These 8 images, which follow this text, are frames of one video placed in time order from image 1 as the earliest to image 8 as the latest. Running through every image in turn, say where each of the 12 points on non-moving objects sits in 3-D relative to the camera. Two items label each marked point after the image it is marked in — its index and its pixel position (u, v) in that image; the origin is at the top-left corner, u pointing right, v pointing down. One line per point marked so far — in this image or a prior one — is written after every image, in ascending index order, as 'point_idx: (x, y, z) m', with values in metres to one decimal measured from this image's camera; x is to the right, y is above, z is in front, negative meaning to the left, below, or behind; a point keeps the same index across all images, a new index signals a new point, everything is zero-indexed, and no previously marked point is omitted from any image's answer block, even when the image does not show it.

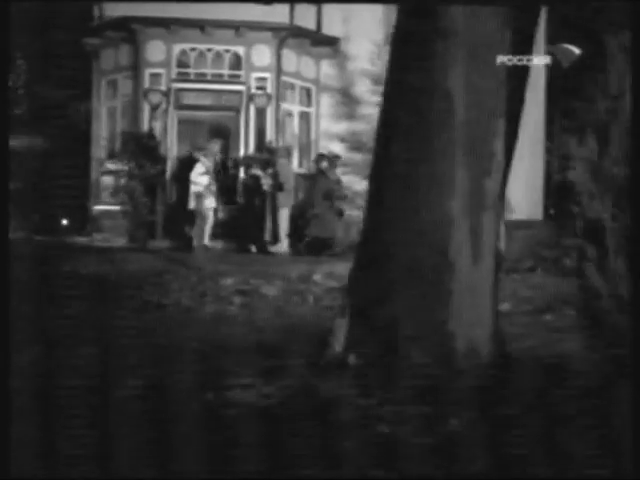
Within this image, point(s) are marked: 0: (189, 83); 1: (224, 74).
0: (-0.5, +0.6, +4.0) m
1: (-0.4, +0.6, +4.1) m
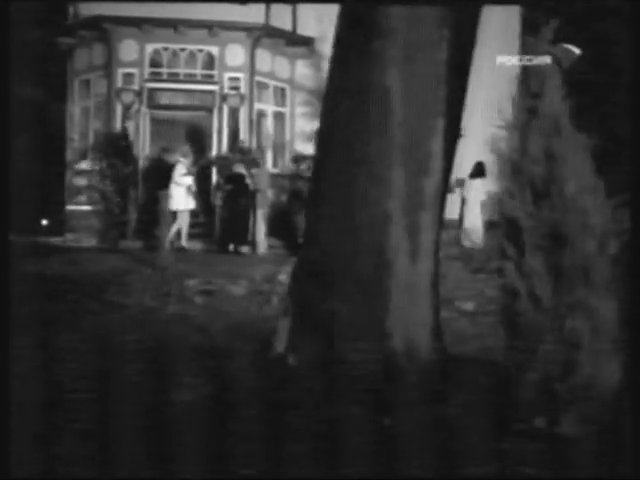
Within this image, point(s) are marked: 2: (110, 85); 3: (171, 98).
0: (-0.6, +0.6, +4.0) m
1: (-0.4, +0.6, +4.0) m
2: (-0.7, +0.5, +4.0) m
3: (-0.5, +0.5, +4.0) m
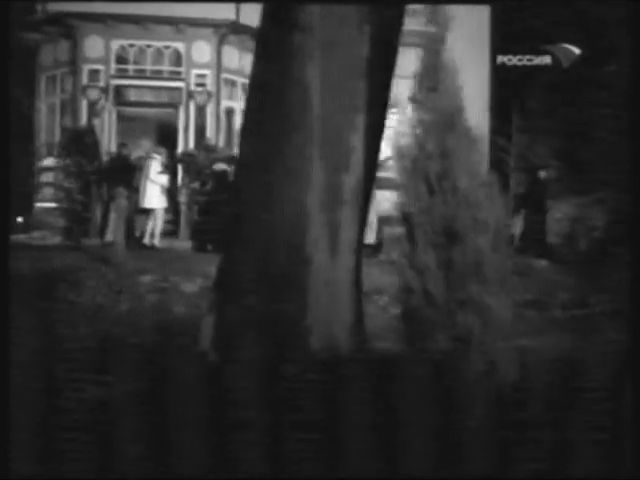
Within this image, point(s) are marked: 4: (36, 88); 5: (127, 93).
0: (-0.7, +0.6, +4.0) m
1: (-0.5, +0.6, +4.0) m
2: (-0.9, +0.6, +4.0) m
3: (-0.6, +0.5, +4.0) m
4: (-1.0, +0.5, +3.9) m
5: (-0.7, +0.5, +4.0) m
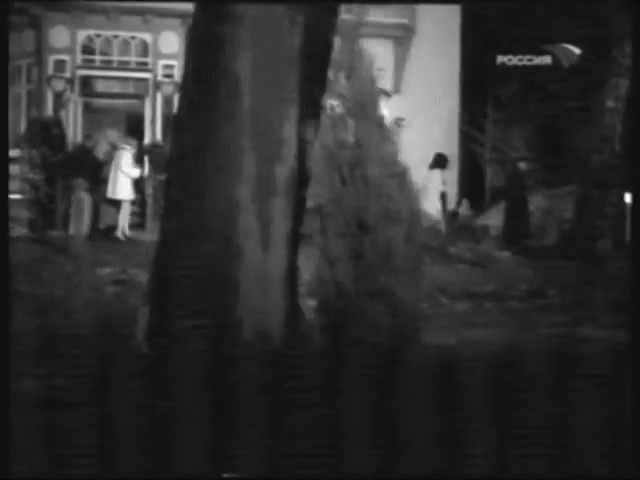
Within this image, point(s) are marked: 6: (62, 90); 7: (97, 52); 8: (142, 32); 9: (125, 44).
0: (-0.8, +0.6, +4.0) m
1: (-0.7, +0.6, +4.0) m
2: (-1.0, +0.6, +3.9) m
3: (-0.7, +0.5, +4.0) m
4: (-1.1, +0.6, +3.9) m
5: (-0.8, +0.5, +4.0) m
6: (-0.9, +0.5, +4.0) m
7: (-0.8, +0.7, +4.0) m
8: (-0.6, +0.7, +4.0) m
9: (-0.7, +0.7, +4.0) m
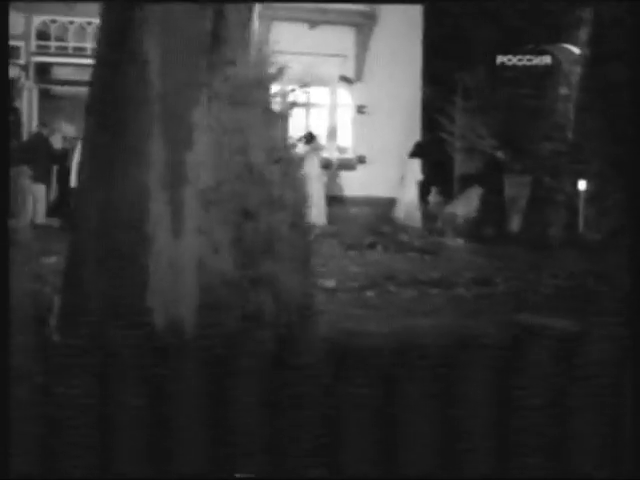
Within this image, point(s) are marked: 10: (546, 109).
0: (-0.8, +0.7, +4.8) m
1: (-0.7, +0.7, +4.7) m
2: (-1.0, +0.7, +4.9) m
3: (-0.7, +0.6, +4.8) m
4: (-1.1, +0.6, +4.9) m
5: (-0.8, +0.6, +4.8) m
6: (-0.9, +0.6, +4.9) m
7: (-0.8, +0.7, +4.8) m
8: (-0.6, +0.8, +4.7) m
9: (-0.7, +0.8, +4.7) m
10: (+0.9, +0.6, +4.7) m
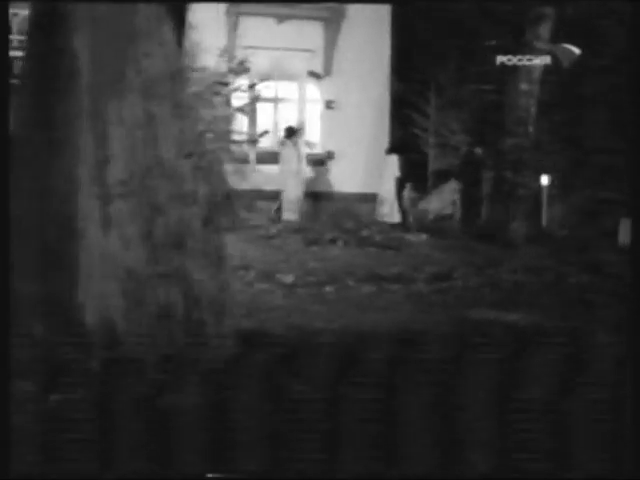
0: (-0.9, +0.7, +4.8) m
1: (-0.8, +0.7, +4.7) m
2: (-1.1, +0.7, +4.8) m
3: (-0.9, +0.6, +4.8) m
4: (-1.2, +0.7, +4.9) m
5: (-0.9, +0.7, +4.8) m
6: (-1.0, +0.6, +4.8) m
7: (-0.9, +0.8, +4.8) m
8: (-0.8, +0.8, +4.7) m
9: (-0.8, +0.8, +4.7) m
10: (+0.8, +0.6, +4.7) m
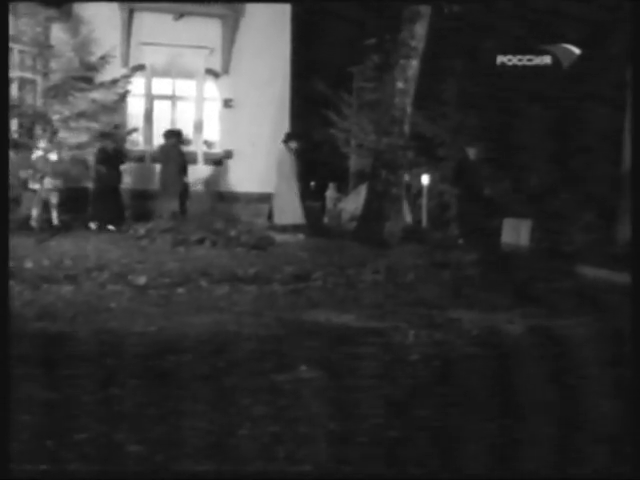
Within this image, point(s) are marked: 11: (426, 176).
0: (-1.4, +0.7, +4.6) m
1: (-1.3, +0.7, +4.6) m
2: (-1.6, +0.7, +4.7) m
3: (-1.4, +0.6, +4.6) m
4: (-1.7, +0.7, +4.7) m
5: (-1.4, +0.7, +4.6) m
6: (-1.5, +0.6, +4.7) m
7: (-1.4, +0.8, +4.6) m
8: (-1.3, +0.8, +4.5) m
9: (-1.3, +0.8, +4.6) m
10: (+0.3, +0.6, +4.7) m
11: (+0.5, +0.3, +4.7) m
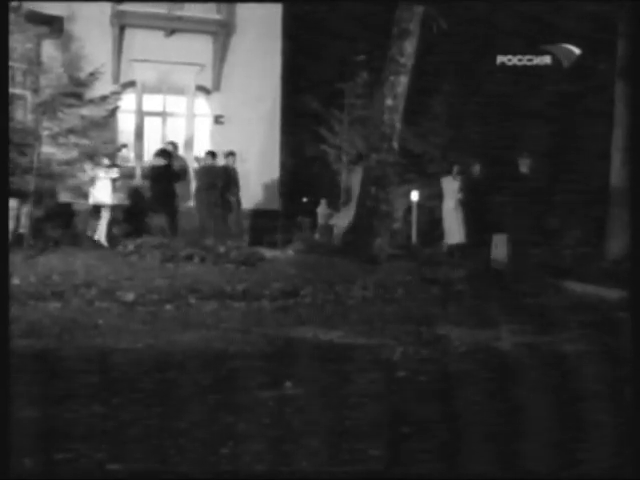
0: (-1.5, +0.6, +4.6) m
1: (-1.3, +0.7, +4.6) m
2: (-1.6, +0.6, +4.7) m
3: (-1.4, +0.6, +4.6) m
4: (-1.8, +0.6, +4.7) m
5: (-1.4, +0.6, +4.6) m
6: (-1.6, +0.6, +4.7) m
7: (-1.4, +0.7, +4.6) m
8: (-1.3, +0.8, +4.5) m
9: (-1.4, +0.7, +4.6) m
10: (+0.3, +0.5, +4.7) m
11: (+0.4, +0.2, +4.7) m
